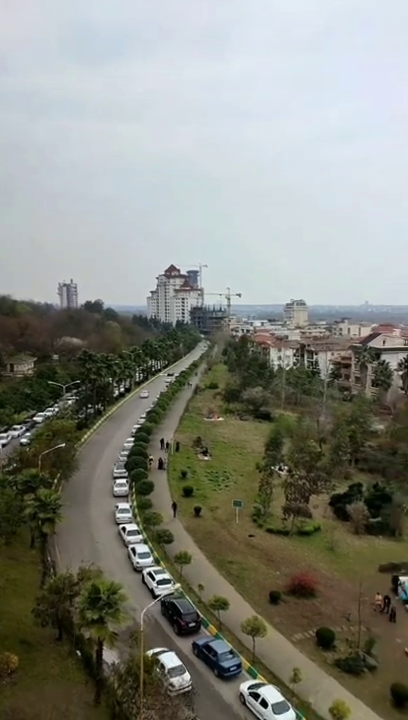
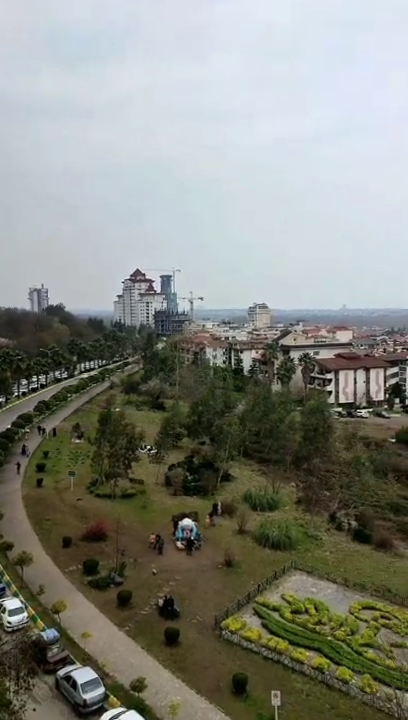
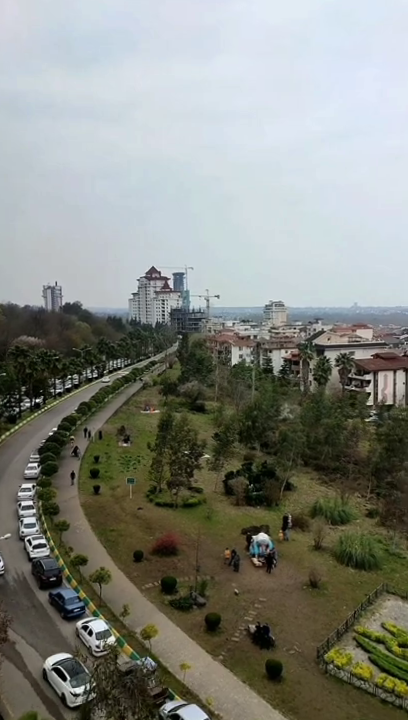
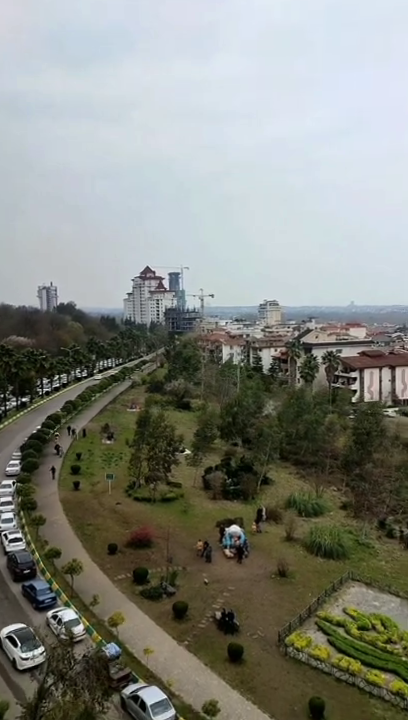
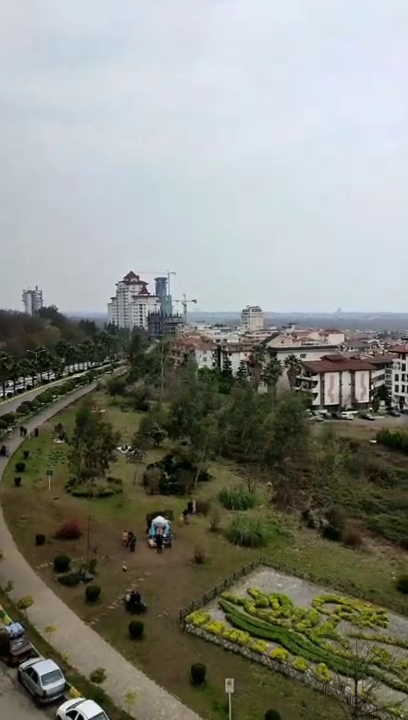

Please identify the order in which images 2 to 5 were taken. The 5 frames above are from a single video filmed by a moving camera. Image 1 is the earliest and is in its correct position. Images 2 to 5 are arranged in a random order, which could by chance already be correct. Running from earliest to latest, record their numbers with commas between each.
3, 4, 2, 5
